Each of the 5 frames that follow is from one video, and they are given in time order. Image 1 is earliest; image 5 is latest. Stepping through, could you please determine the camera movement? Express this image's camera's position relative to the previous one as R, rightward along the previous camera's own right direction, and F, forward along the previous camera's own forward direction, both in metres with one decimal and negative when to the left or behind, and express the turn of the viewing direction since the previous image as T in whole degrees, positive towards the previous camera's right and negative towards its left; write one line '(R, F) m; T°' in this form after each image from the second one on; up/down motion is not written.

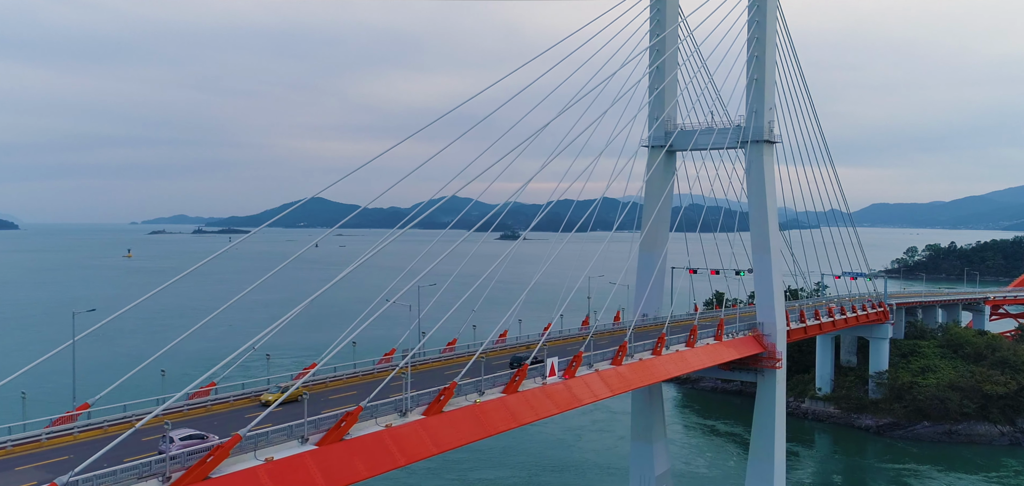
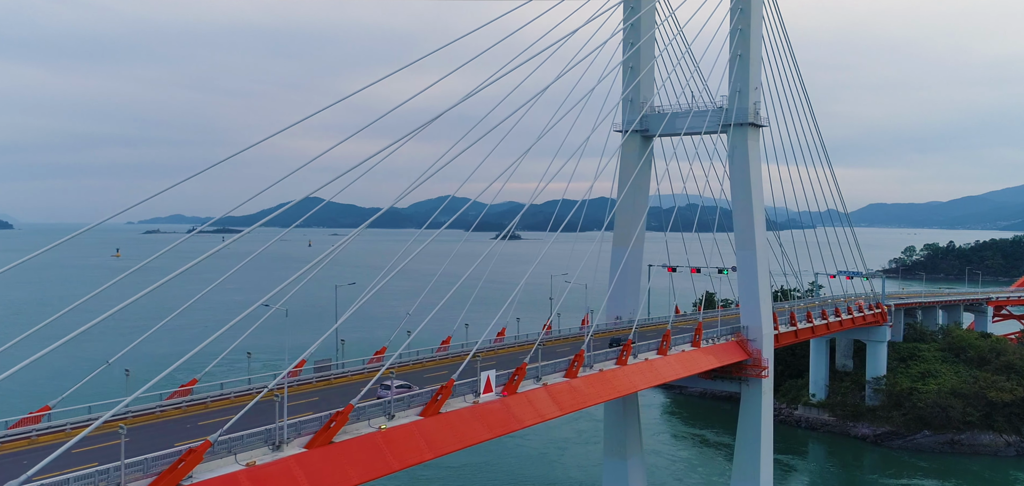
(+1.2, +3.1) m; 0°
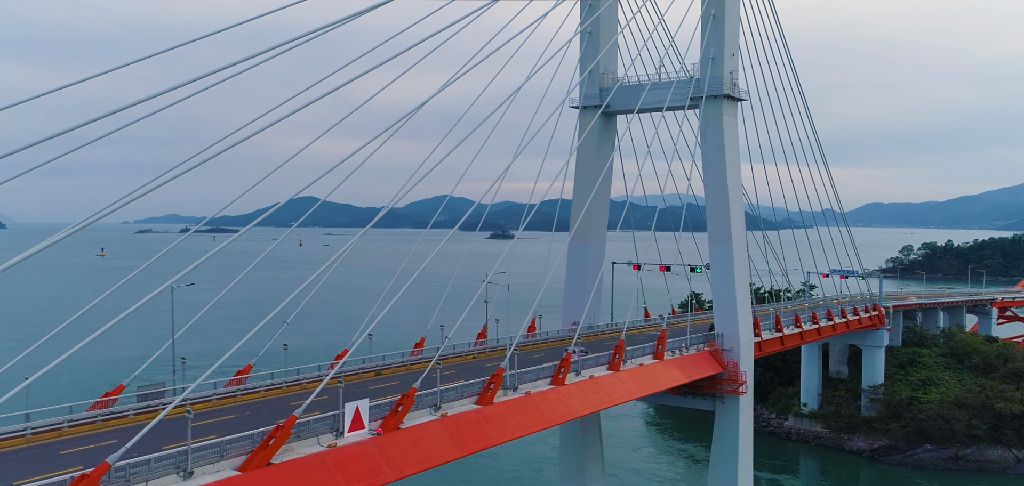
(+1.6, +4.0) m; 0°
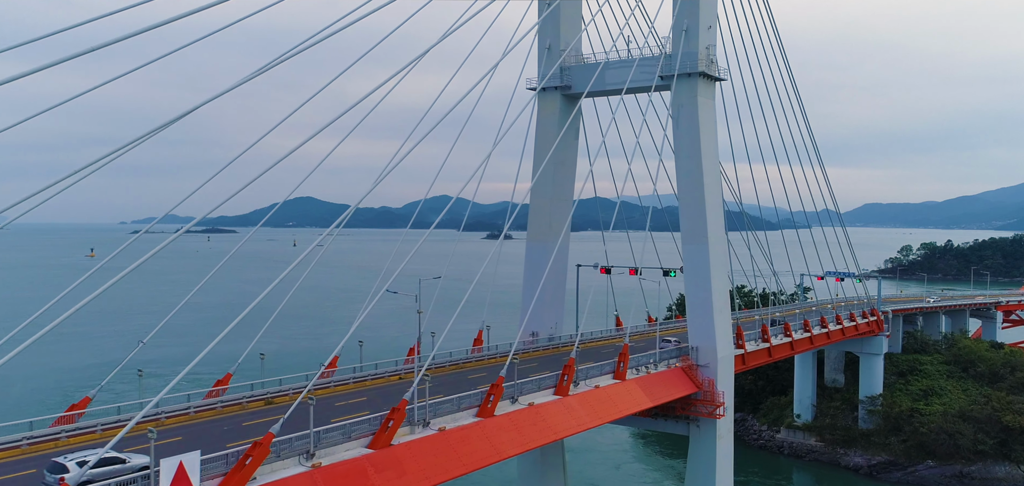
(+1.2, +3.0) m; 0°
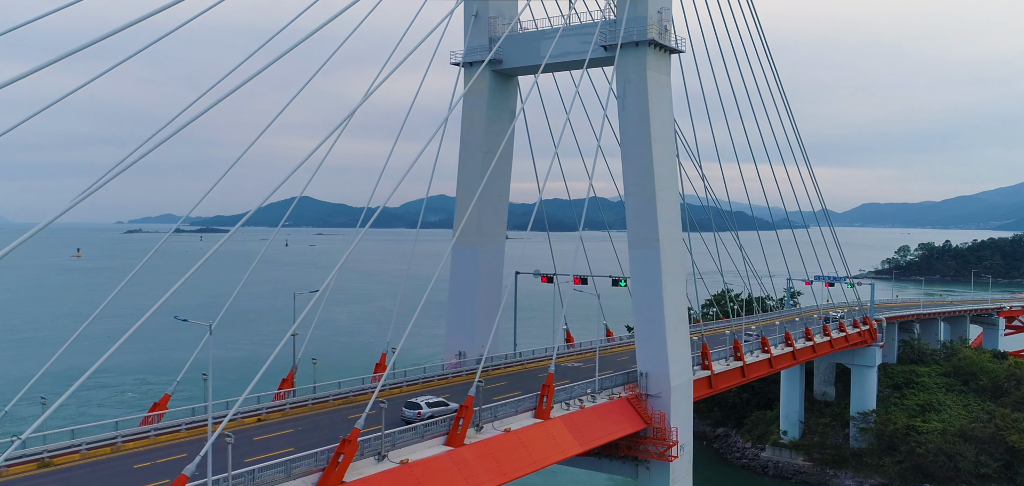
(+1.6, +3.5) m; 0°
